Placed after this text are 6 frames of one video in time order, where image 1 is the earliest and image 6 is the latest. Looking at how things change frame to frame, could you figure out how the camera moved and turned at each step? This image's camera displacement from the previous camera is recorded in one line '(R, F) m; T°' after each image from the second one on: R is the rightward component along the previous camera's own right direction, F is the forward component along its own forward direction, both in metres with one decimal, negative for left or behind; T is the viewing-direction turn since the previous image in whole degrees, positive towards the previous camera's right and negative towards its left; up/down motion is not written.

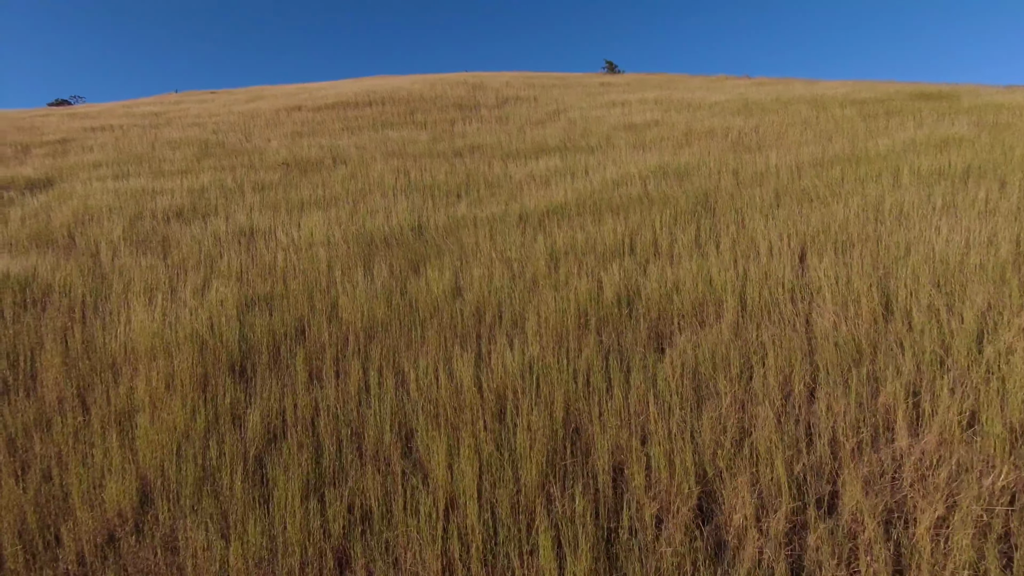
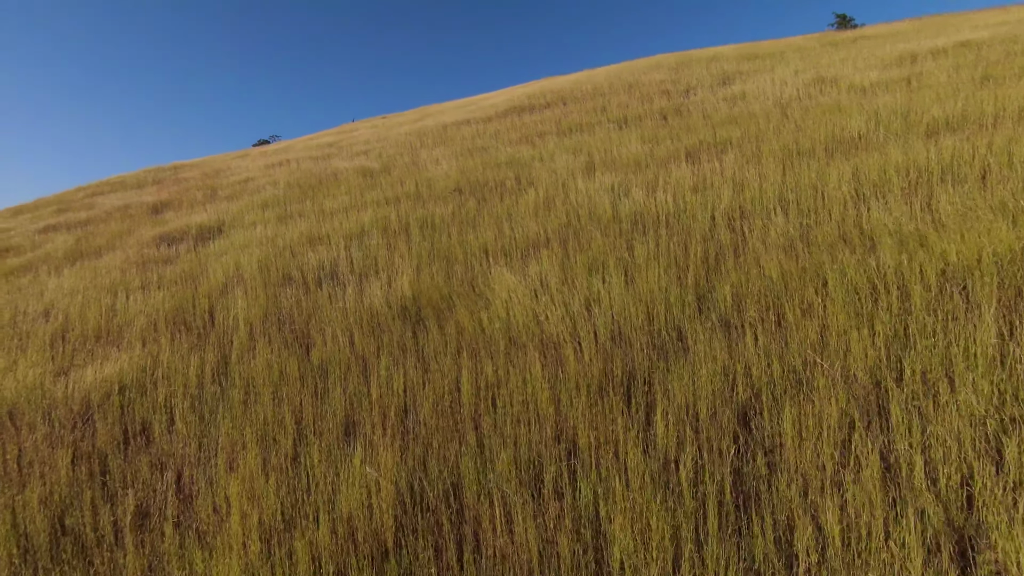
(-0.8, +1.6) m; -17°
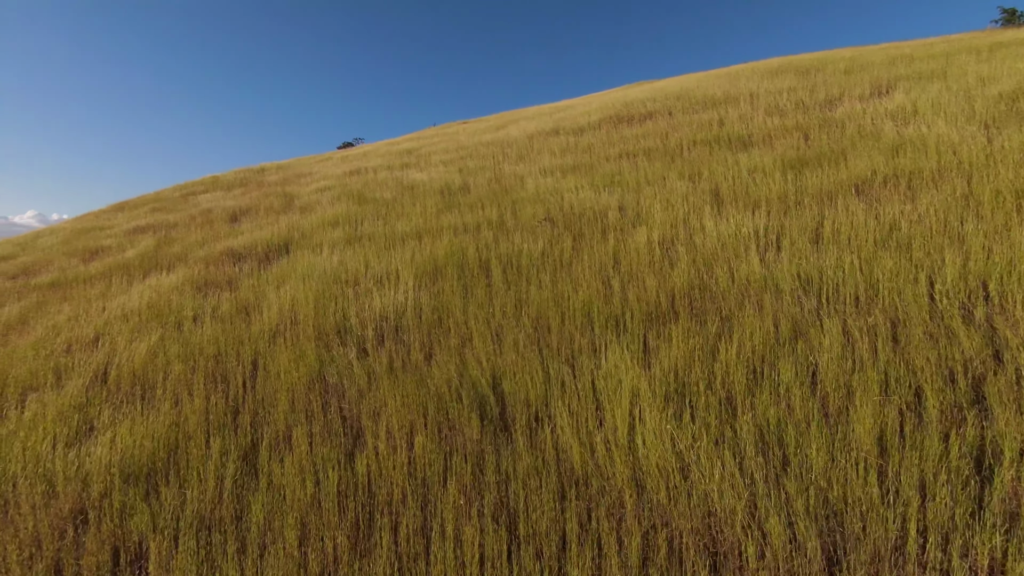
(-0.2, +0.7) m; -8°
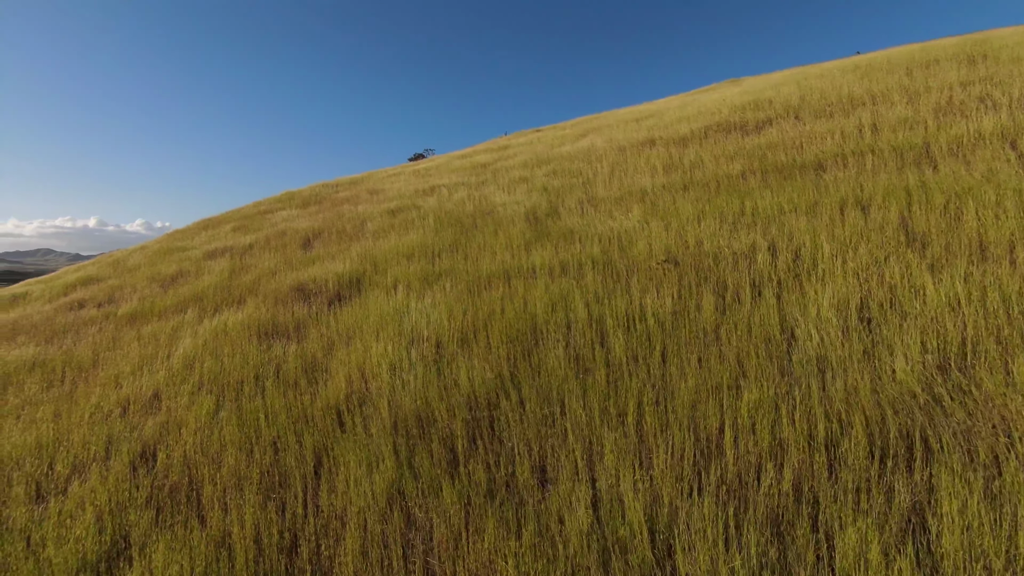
(-0.3, +0.6) m; -7°
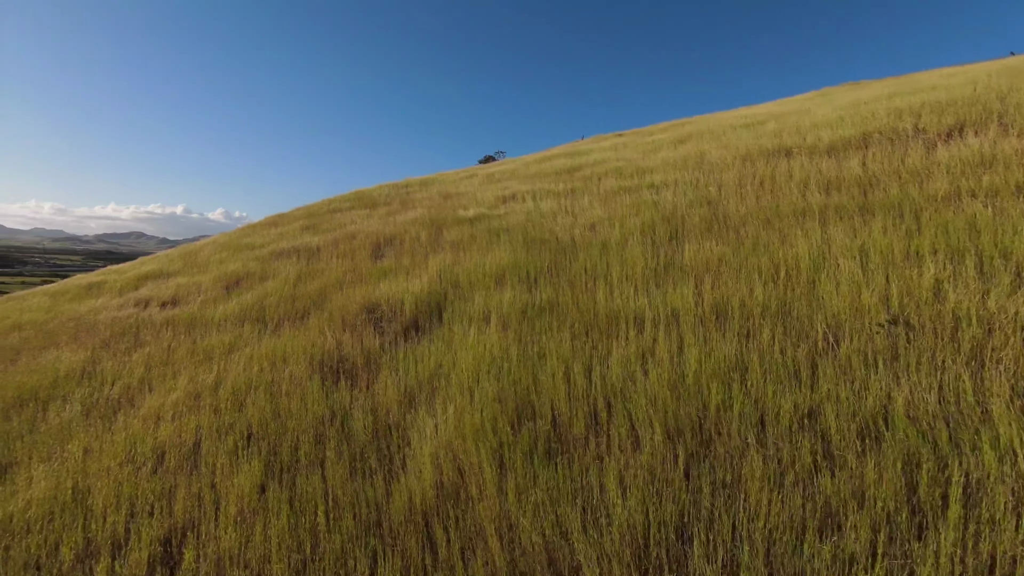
(-0.4, +0.8) m; -6°
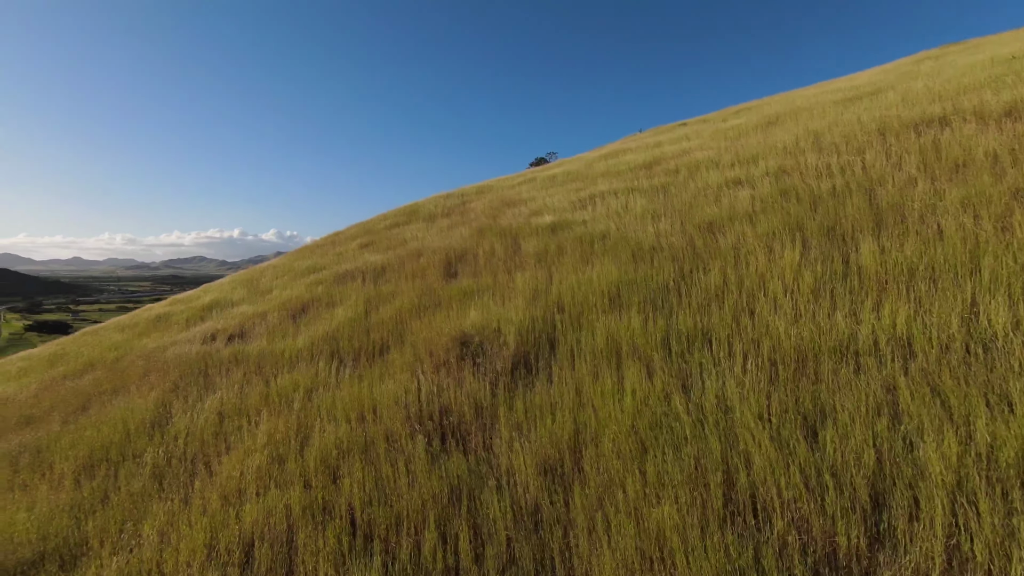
(-0.5, +0.6) m; -5°
